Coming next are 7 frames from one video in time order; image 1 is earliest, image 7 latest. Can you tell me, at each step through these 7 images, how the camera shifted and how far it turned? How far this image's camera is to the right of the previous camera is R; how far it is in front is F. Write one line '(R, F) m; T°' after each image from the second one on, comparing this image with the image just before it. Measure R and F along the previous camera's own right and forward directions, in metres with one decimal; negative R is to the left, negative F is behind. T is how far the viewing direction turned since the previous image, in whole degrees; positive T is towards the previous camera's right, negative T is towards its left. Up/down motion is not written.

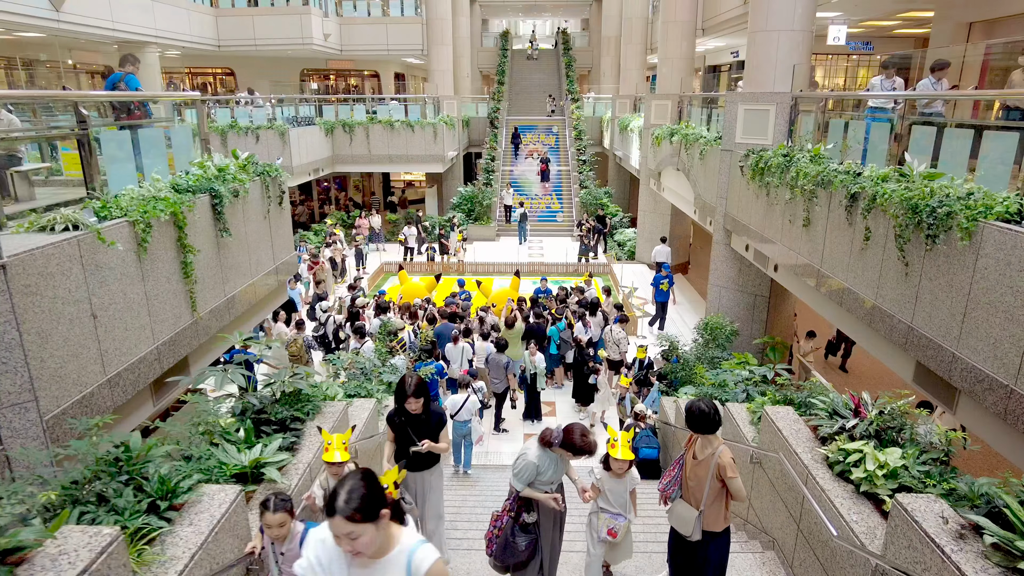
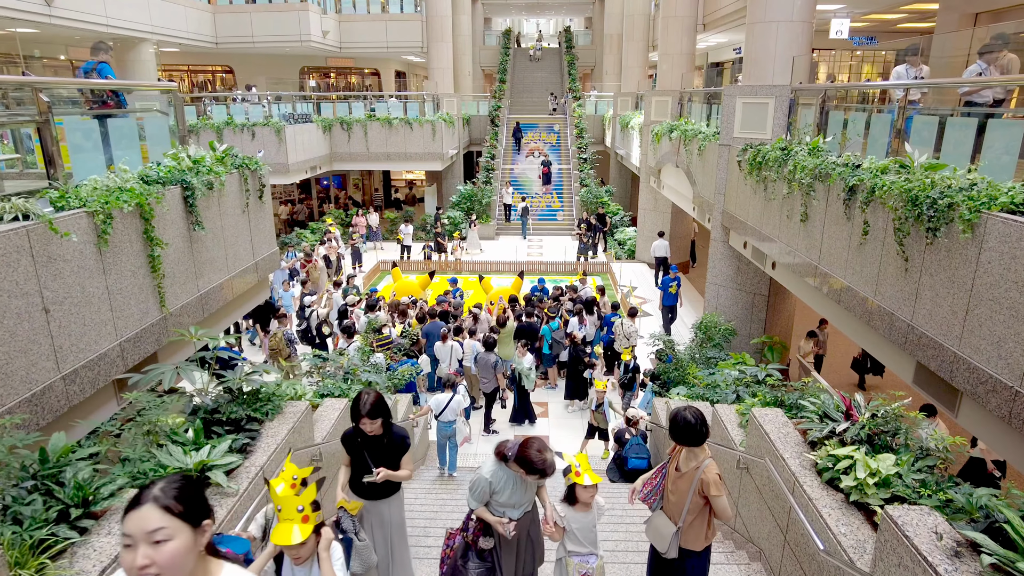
(+0.2, +0.2) m; 0°
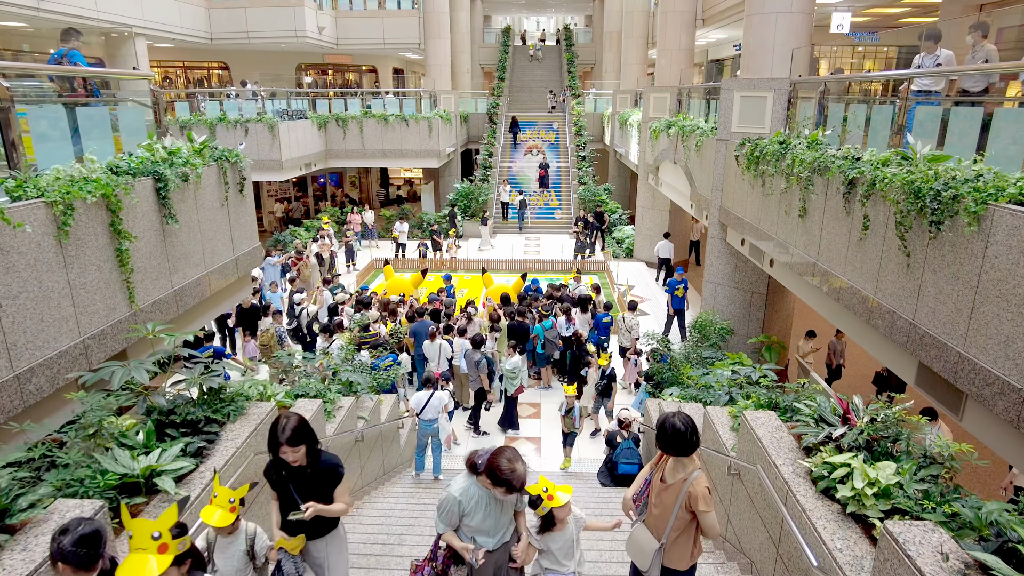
(+0.1, +0.2) m; 0°
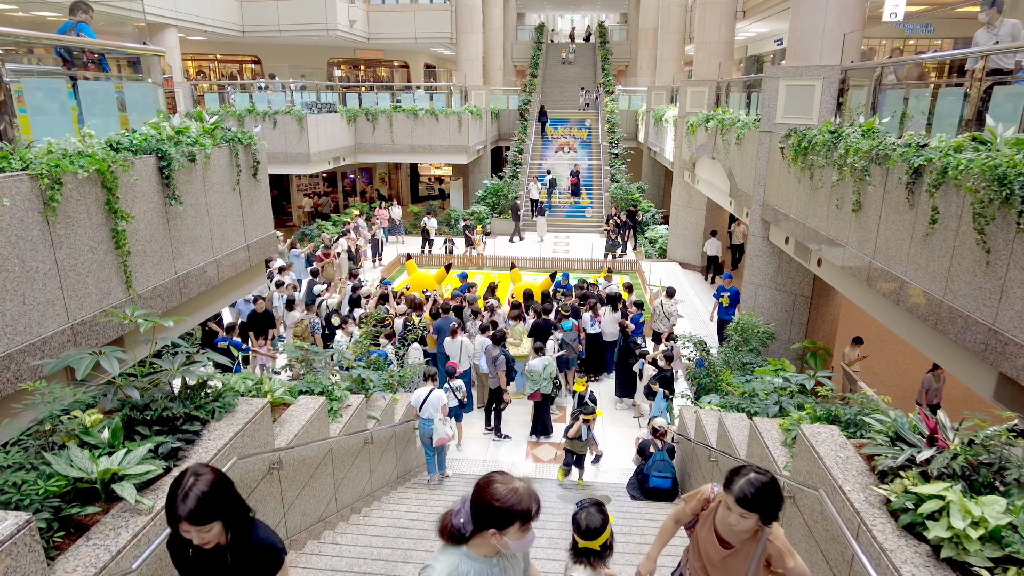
(0.0, +0.4) m; -2°
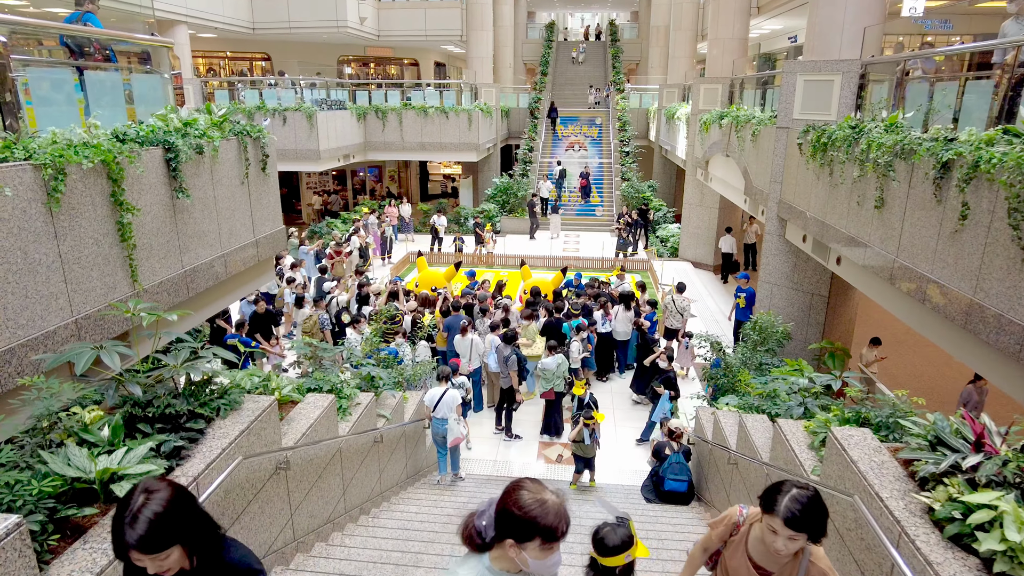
(0.0, +0.1) m; -1°
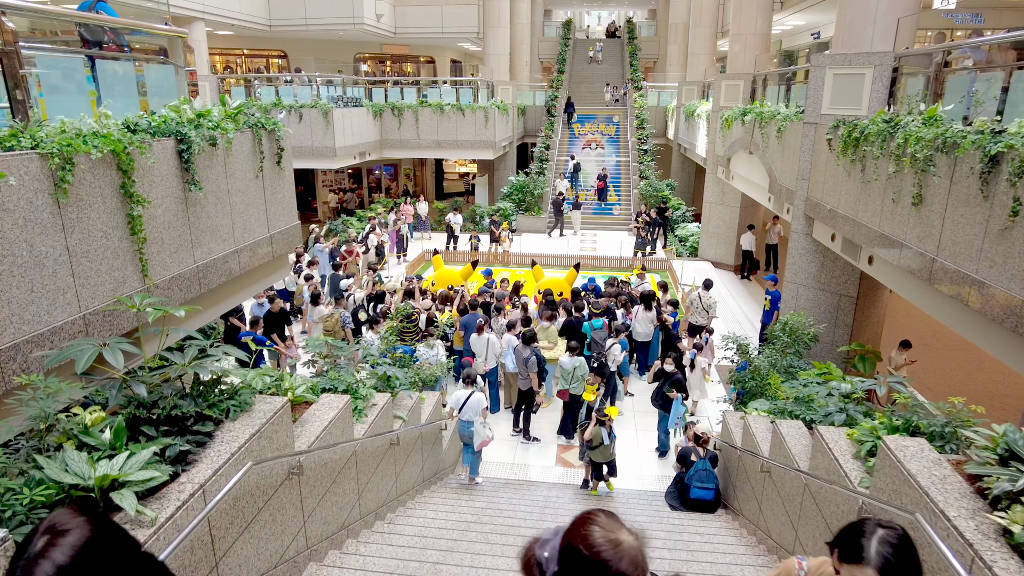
(-0.1, +0.2) m; -1°
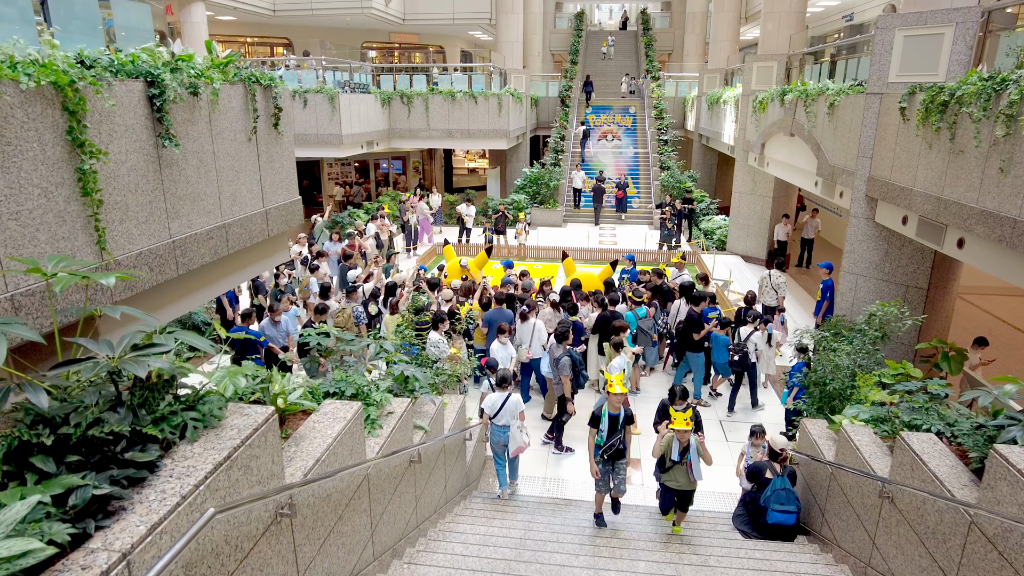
(-0.3, +0.9) m; 0°
